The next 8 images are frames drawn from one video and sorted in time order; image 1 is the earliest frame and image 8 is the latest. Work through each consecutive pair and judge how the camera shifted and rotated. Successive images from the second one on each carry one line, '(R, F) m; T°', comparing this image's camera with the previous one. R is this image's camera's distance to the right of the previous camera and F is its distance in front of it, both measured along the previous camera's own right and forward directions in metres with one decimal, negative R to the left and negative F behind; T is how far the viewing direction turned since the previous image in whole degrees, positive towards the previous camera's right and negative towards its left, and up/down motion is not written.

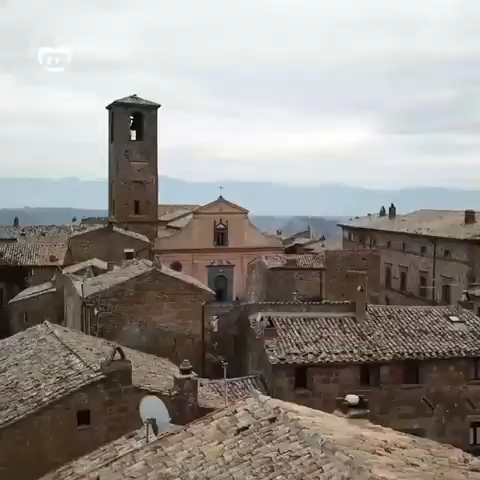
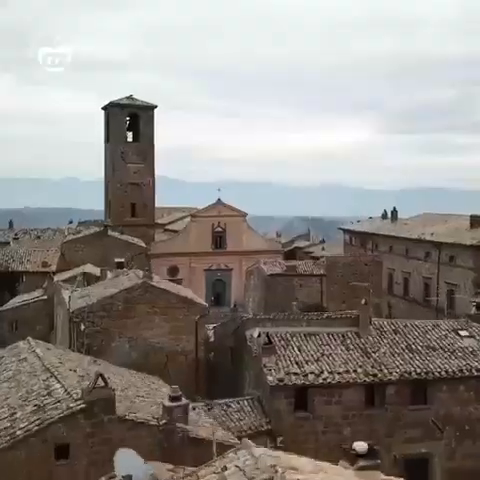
(0.0, +0.9) m; 0°
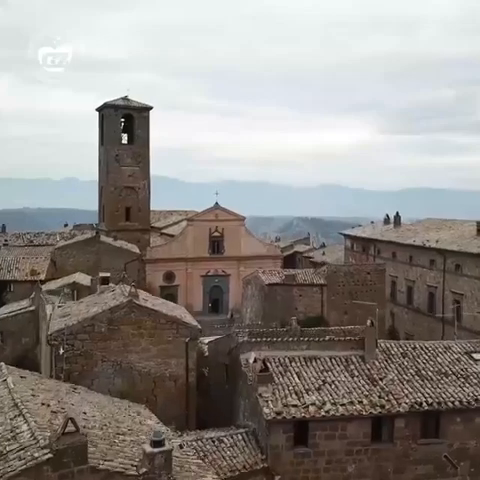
(+0.1, +1.1) m; 0°
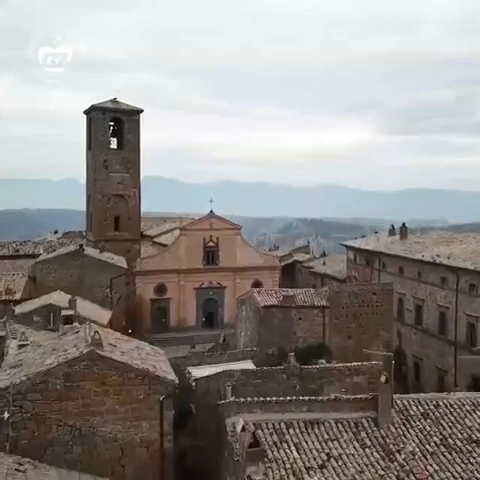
(+0.1, +2.2) m; 0°
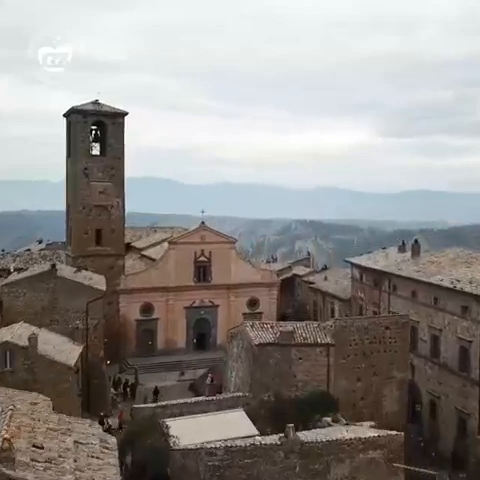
(+0.2, +3.2) m; 0°
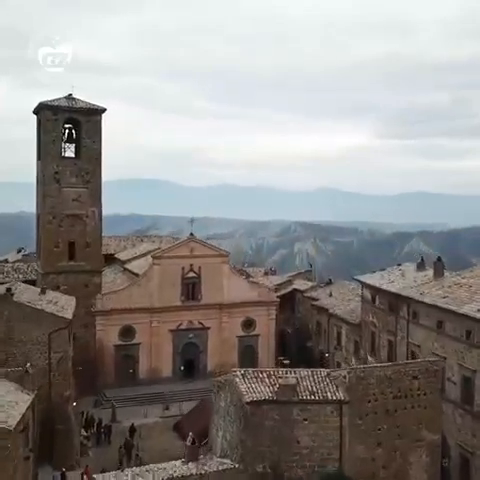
(+0.2, +4.1) m; 0°
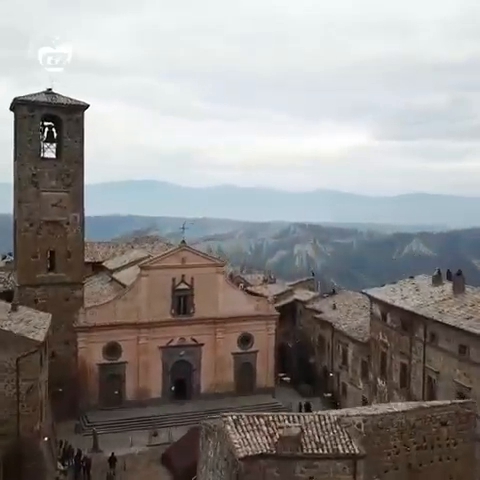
(+0.1, +2.6) m; 0°
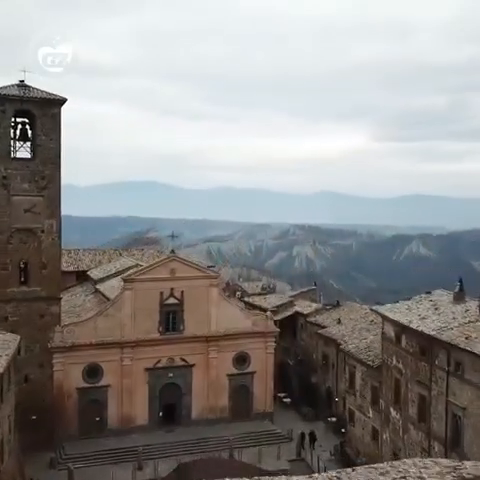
(+0.1, +2.7) m; 0°
